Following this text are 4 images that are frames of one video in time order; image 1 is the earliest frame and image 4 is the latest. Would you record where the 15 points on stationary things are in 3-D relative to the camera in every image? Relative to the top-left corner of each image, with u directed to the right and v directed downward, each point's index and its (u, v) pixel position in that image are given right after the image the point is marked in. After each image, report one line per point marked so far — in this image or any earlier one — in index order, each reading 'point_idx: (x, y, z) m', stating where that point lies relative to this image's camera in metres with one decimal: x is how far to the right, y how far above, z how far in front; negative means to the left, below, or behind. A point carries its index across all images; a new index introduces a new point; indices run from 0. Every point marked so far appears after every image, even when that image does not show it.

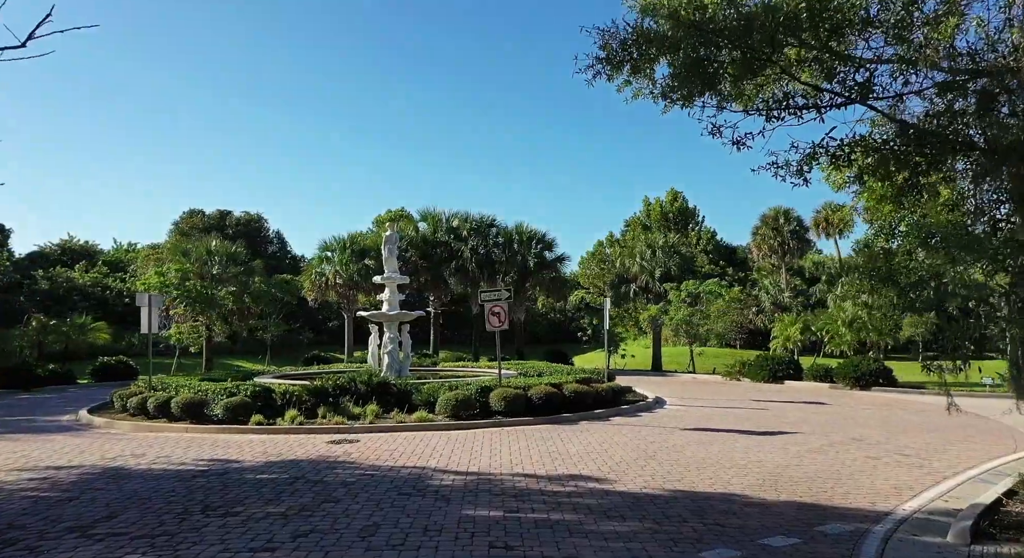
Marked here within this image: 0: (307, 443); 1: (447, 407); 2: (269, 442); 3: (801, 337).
0: (-1.9, -1.5, +6.2) m
1: (-0.7, -1.4, +7.5) m
2: (-2.2, -1.5, +6.3) m
3: (+5.8, -1.1, +13.6) m
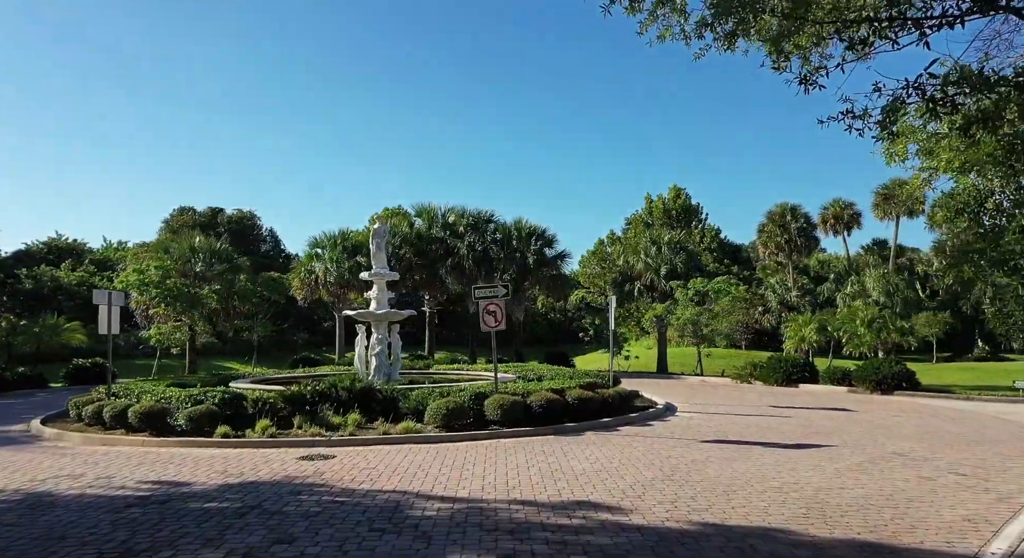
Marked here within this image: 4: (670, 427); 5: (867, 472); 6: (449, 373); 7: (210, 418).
0: (-1.9, -1.4, +5.4) m
1: (-0.7, -1.3, +6.7) m
2: (-2.3, -1.4, +5.5) m
3: (+5.8, -1.1, +12.9) m
4: (+1.7, -1.6, +7.2) m
5: (+2.6, -1.4, +5.0) m
6: (-1.0, -1.5, +11.1) m
7: (-2.8, -1.3, +6.4) m
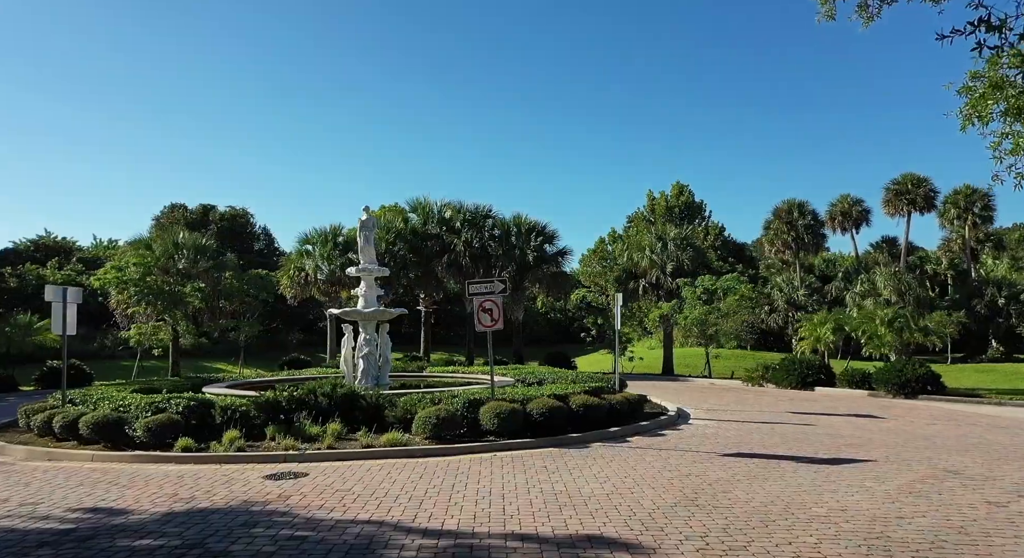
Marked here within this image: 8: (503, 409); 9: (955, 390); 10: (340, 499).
0: (-1.9, -1.4, +4.7) m
1: (-0.7, -1.3, +6.0) m
2: (-2.3, -1.4, +4.8) m
3: (+5.7, -1.0, +12.2) m
4: (+1.6, -1.5, +6.5) m
5: (+2.6, -1.3, +4.3) m
6: (-1.0, -1.5, +10.4) m
7: (-2.8, -1.2, +5.7) m
8: (-0.1, -1.2, +6.1) m
9: (+6.9, -1.7, +10.7) m
10: (-1.0, -1.3, +4.1) m
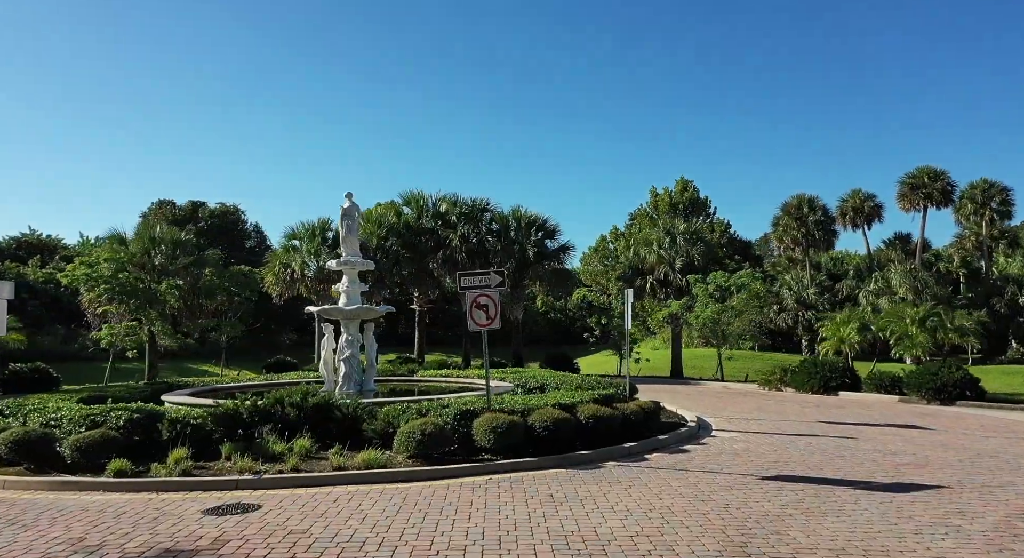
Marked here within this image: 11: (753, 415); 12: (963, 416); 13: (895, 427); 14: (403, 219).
0: (-1.9, -1.3, +3.8) m
1: (-0.8, -1.2, +5.1) m
2: (-2.3, -1.3, +3.9) m
3: (+5.7, -1.0, +11.3) m
4: (+1.6, -1.4, +5.6) m
5: (+2.5, -1.3, +3.4) m
6: (-1.0, -1.4, +9.5) m
7: (-2.8, -1.2, +4.8) m
8: (-0.1, -1.1, +5.2) m
9: (+6.9, -1.7, +9.8) m
10: (-1.0, -1.3, +3.2) m
11: (+3.1, -1.7, +8.8) m
12: (+5.3, -1.6, +8.1) m
13: (+4.0, -1.6, +7.3) m
14: (-2.5, +1.4, +15.9) m
